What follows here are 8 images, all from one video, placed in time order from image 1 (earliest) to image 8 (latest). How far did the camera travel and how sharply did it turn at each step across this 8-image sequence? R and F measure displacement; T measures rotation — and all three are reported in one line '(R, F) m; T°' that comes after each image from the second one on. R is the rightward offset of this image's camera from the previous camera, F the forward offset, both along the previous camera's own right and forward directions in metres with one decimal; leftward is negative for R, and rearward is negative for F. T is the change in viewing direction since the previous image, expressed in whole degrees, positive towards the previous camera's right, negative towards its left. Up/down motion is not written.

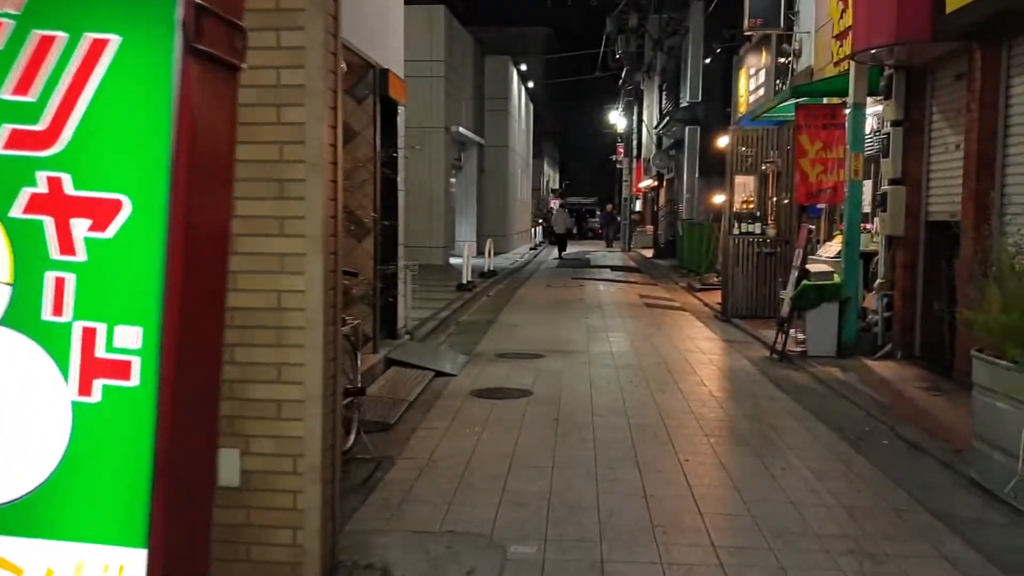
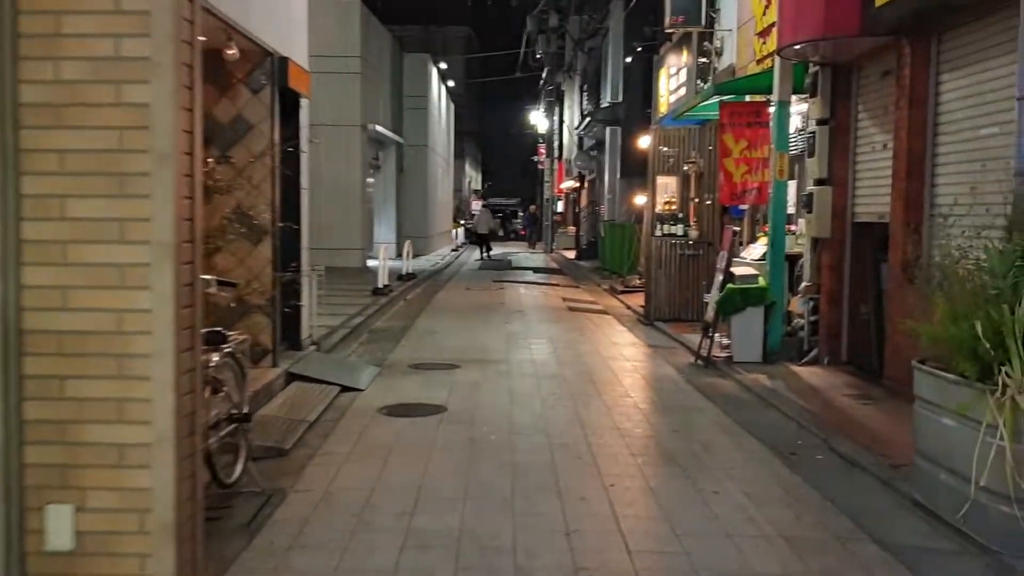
(+0.1, +0.6) m; +5°
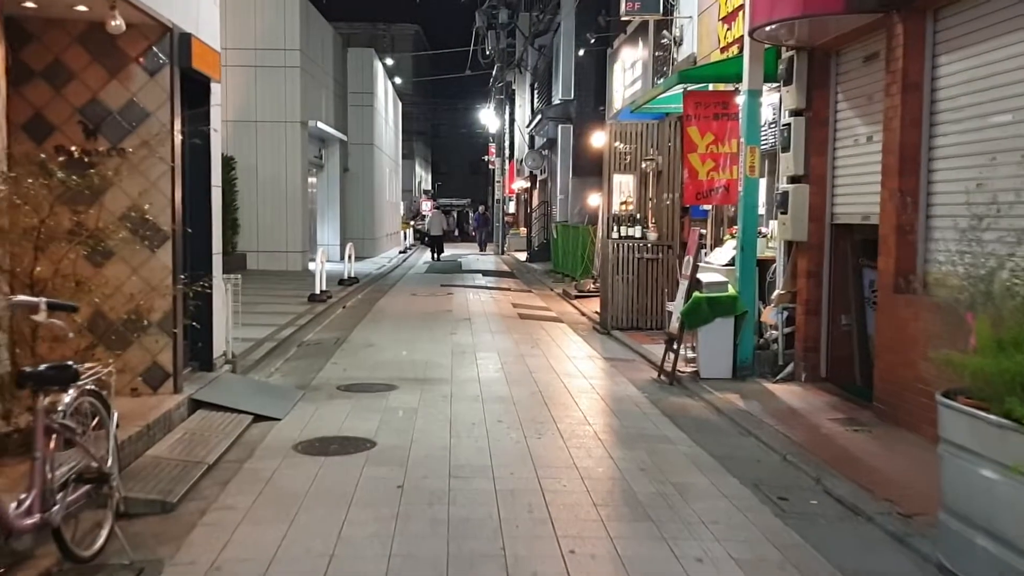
(+0.1, +1.1) m; +3°
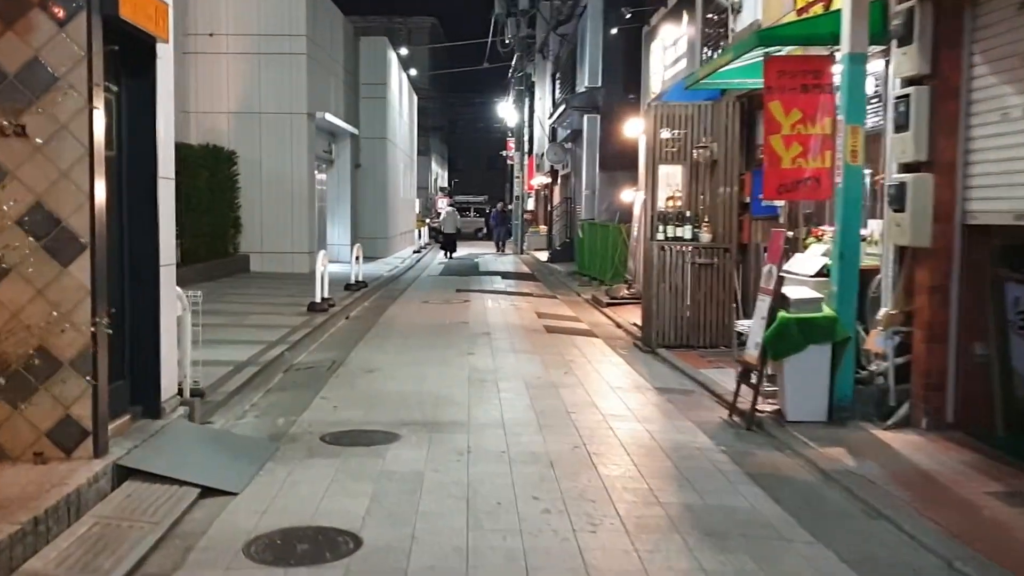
(-0.1, +2.1) m; -1°
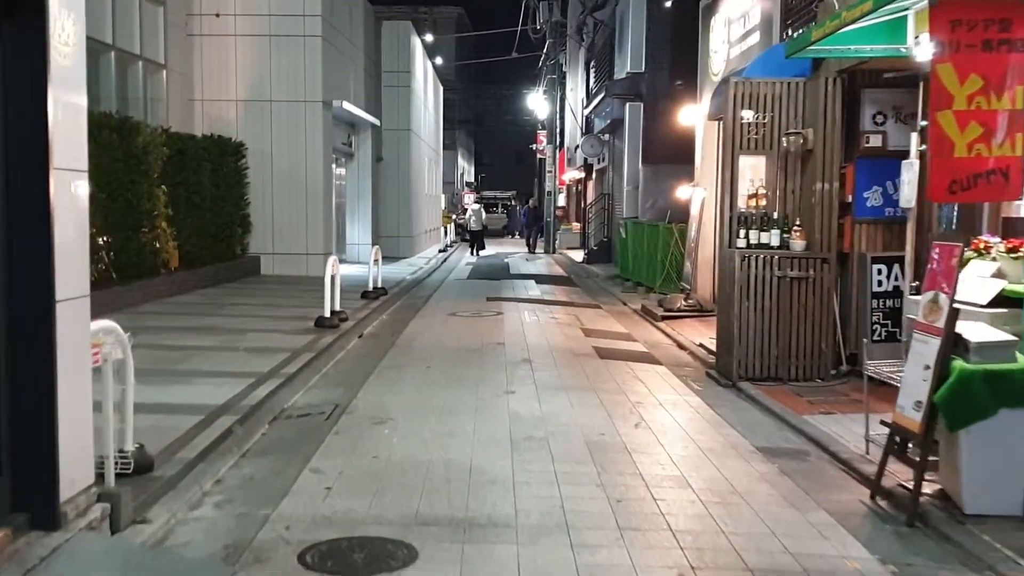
(-0.2, +2.2) m; -2°
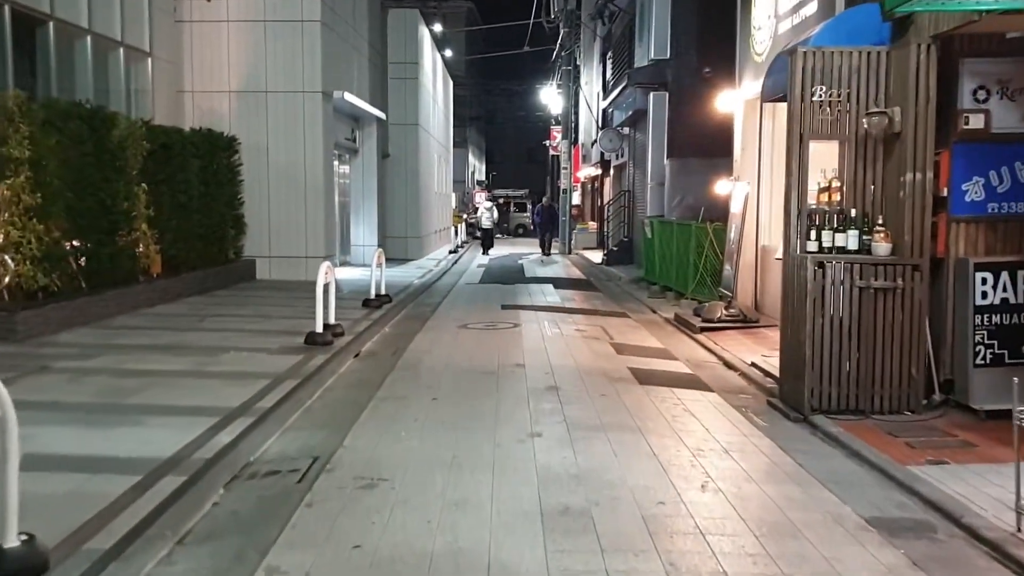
(-0.1, +1.7) m; -1°
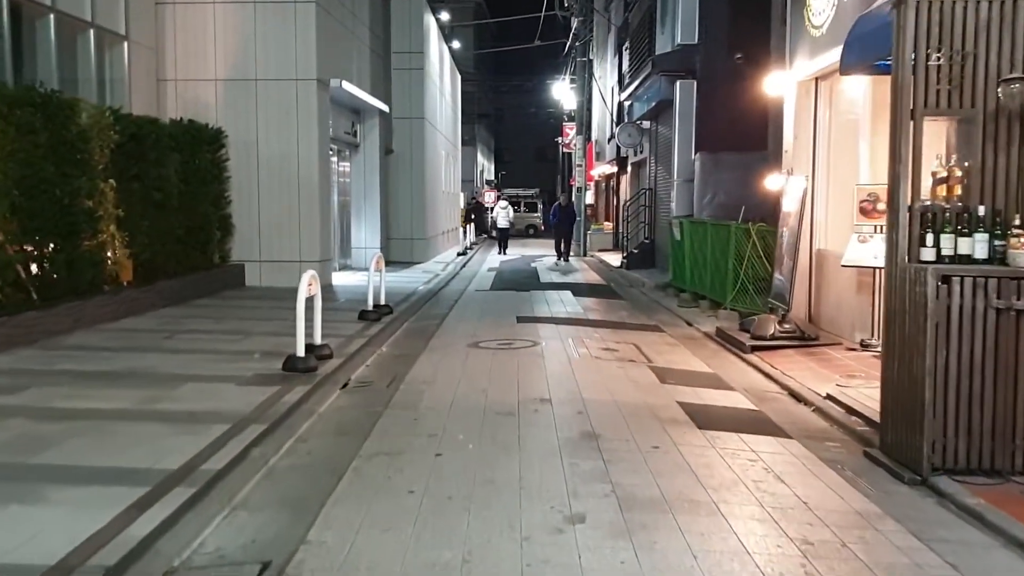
(-0.1, +1.9) m; 0°
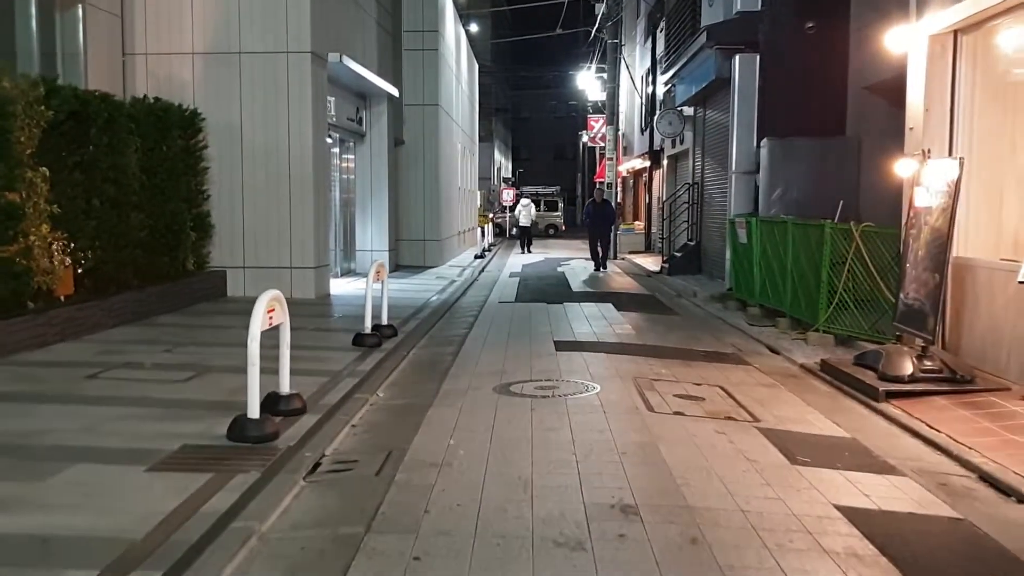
(-0.3, +3.0) m; -1°
